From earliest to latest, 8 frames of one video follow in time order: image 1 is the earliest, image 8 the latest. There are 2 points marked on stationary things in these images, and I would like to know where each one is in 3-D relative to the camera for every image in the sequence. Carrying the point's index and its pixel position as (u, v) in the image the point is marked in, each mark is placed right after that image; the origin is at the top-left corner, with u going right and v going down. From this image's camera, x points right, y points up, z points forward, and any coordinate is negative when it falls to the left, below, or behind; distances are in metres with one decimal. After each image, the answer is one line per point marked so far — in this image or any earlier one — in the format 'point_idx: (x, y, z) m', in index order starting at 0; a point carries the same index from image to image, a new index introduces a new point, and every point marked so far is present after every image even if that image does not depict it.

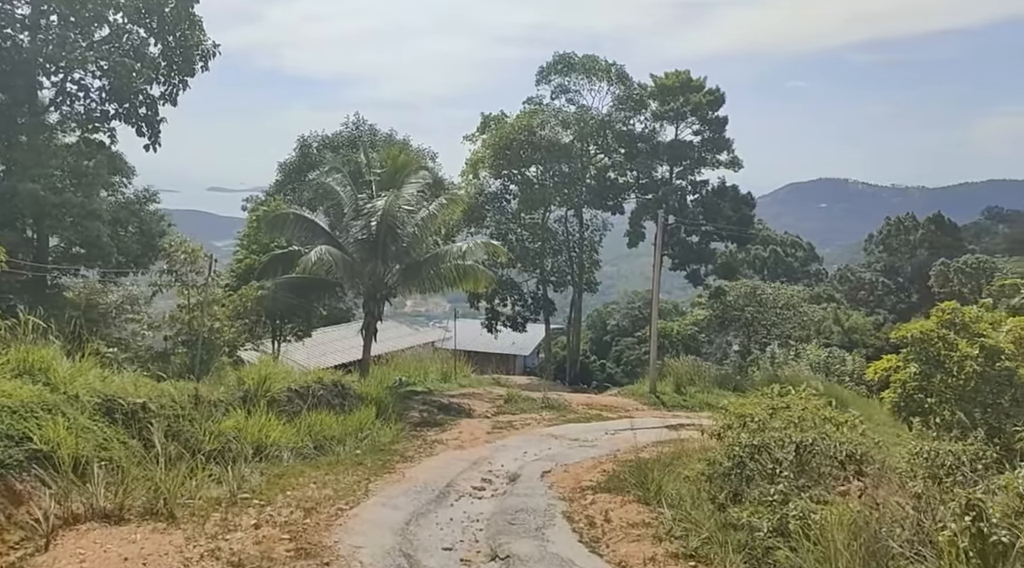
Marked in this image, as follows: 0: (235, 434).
0: (-2.8, -1.5, +7.6) m
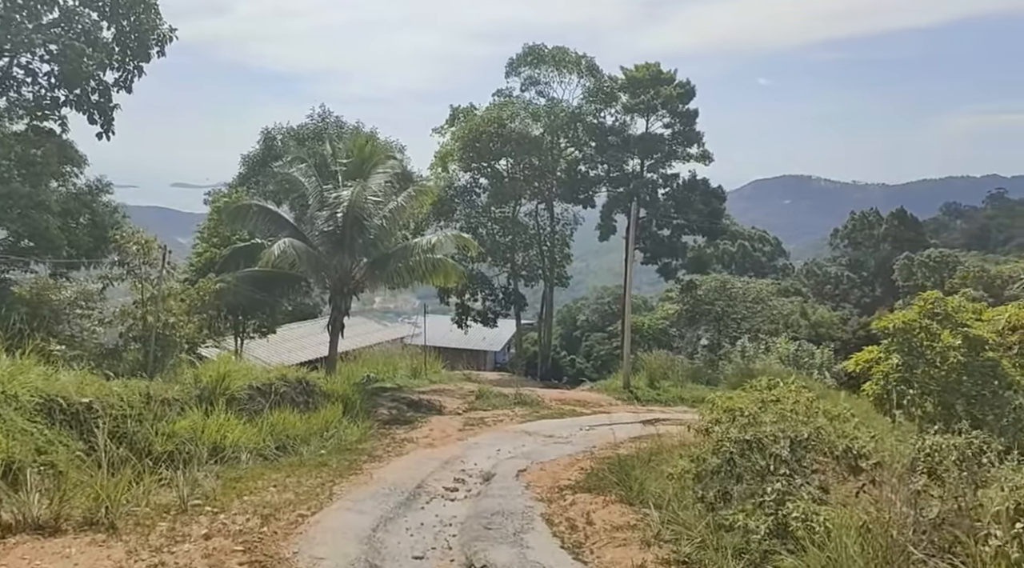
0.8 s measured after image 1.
0: (-3.0, -1.4, +7.2) m
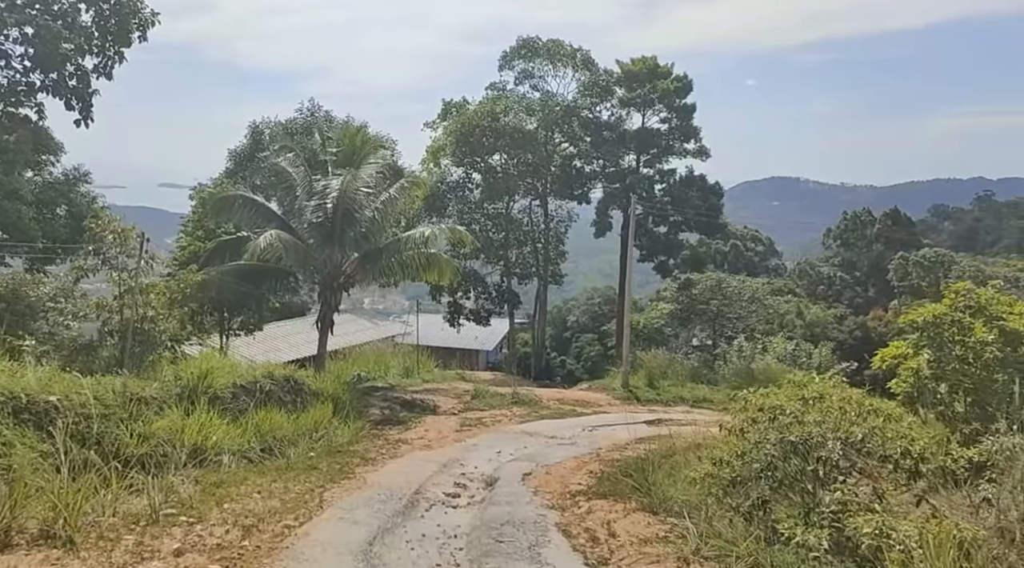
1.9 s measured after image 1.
0: (-3.0, -1.3, +6.6) m
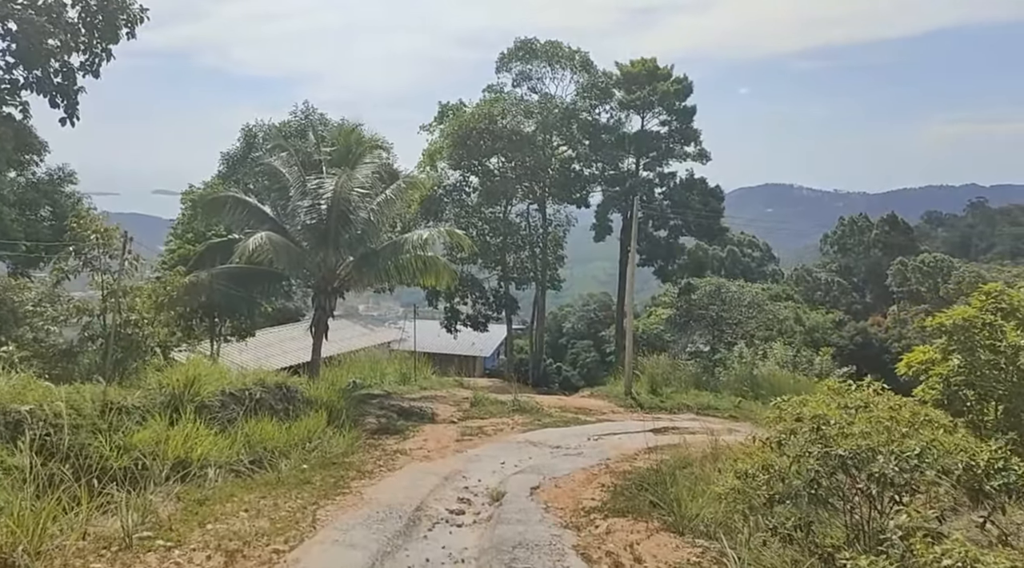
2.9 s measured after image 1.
0: (-3.0, -1.3, +6.2) m
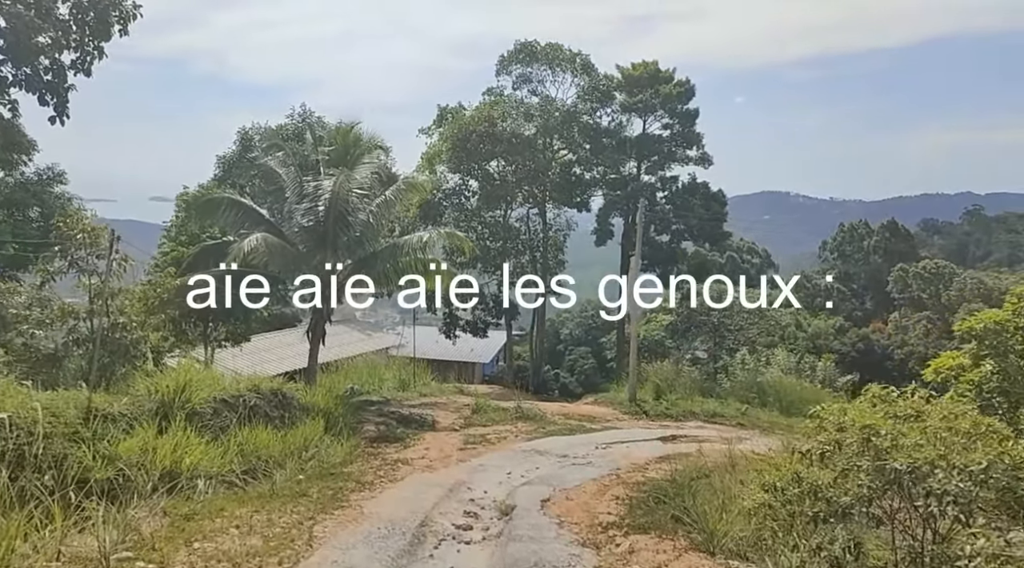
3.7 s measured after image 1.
0: (-2.9, -1.3, +5.8) m
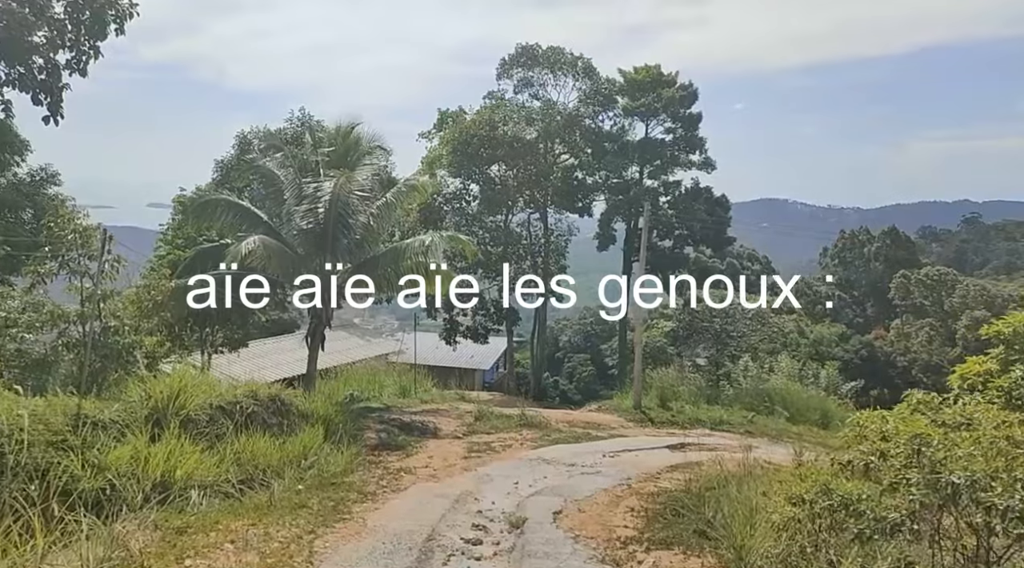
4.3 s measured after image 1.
0: (-2.8, -1.4, +5.6) m
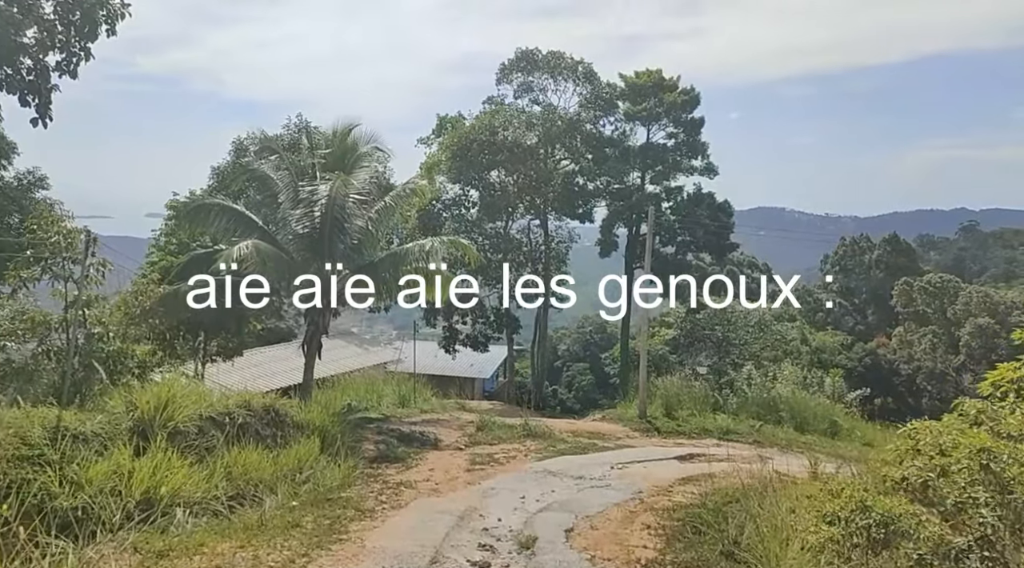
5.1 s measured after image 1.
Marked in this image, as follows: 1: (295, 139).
0: (-2.8, -1.4, +5.2) m
1: (-5.3, +3.6, +18.4) m
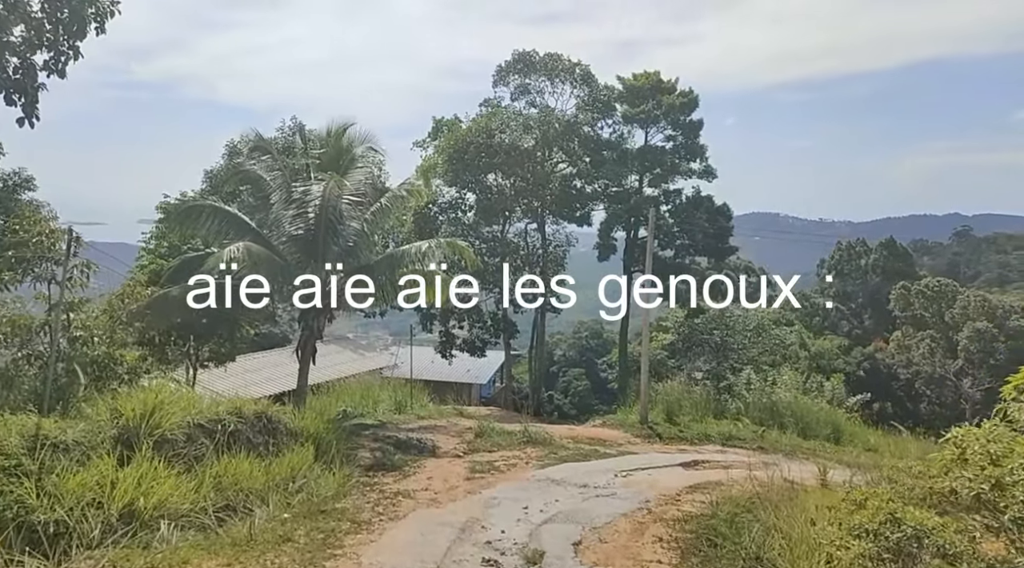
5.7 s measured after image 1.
0: (-2.7, -1.4, +4.9) m
1: (-5.4, +3.5, +18.1) m
